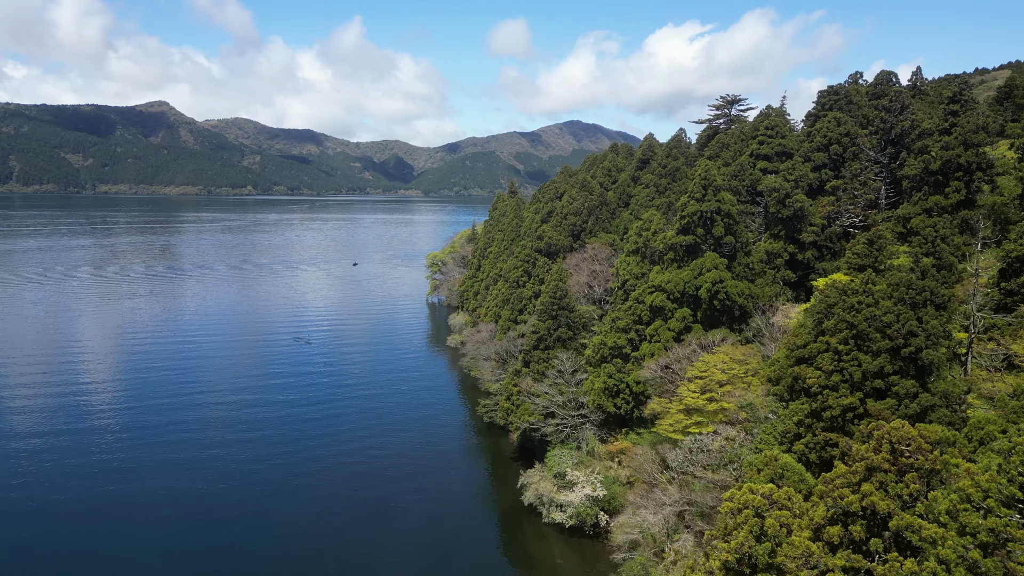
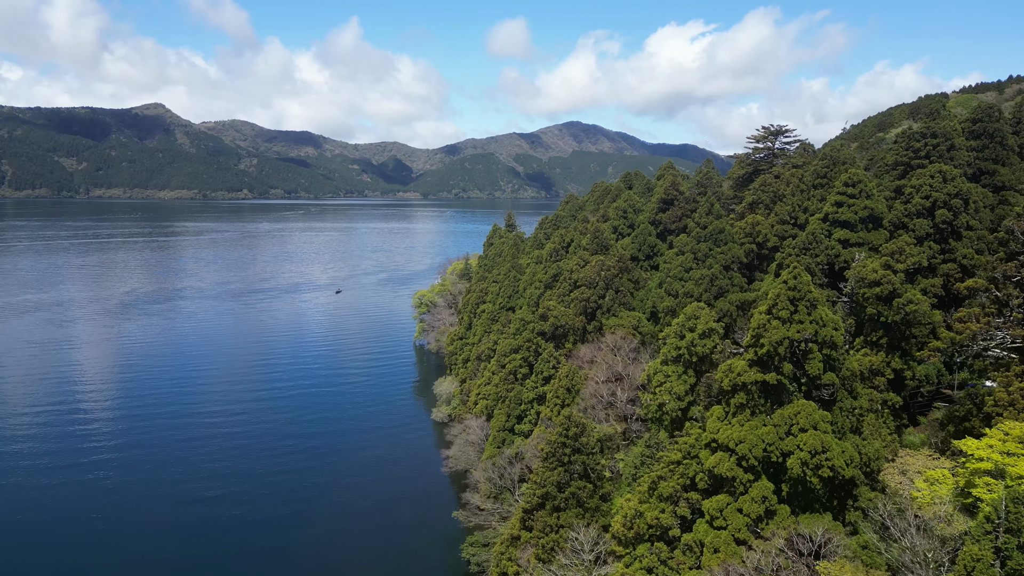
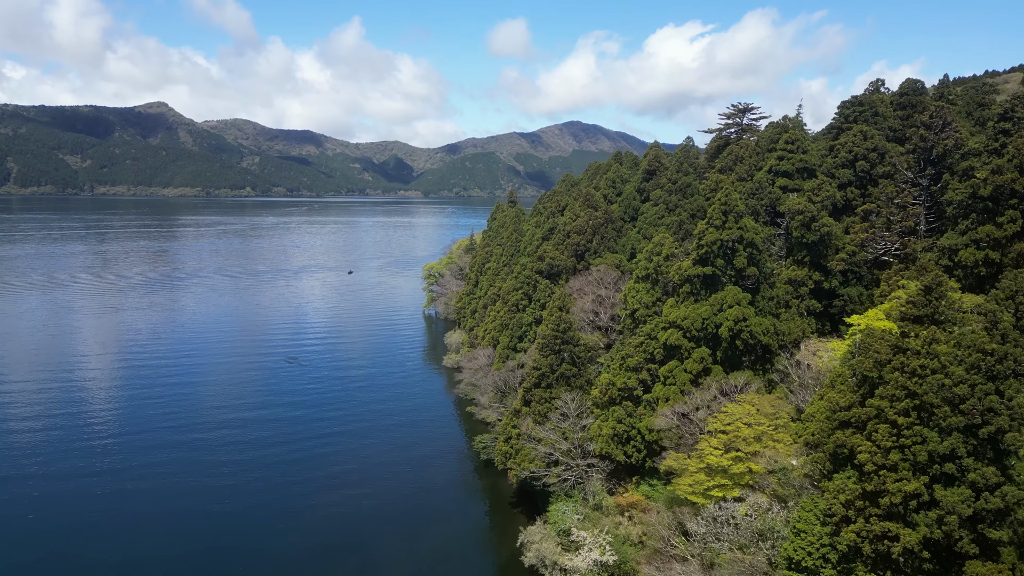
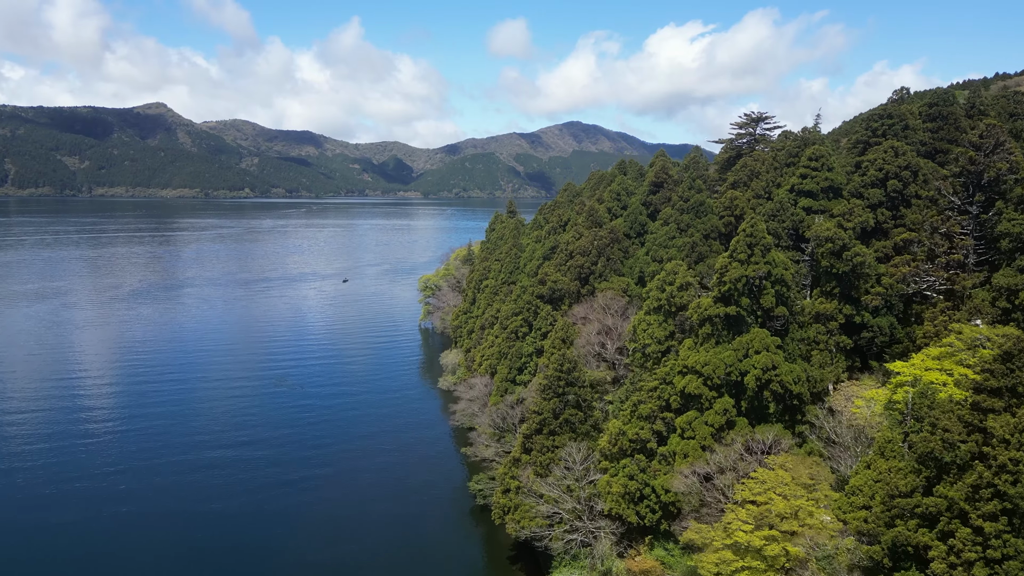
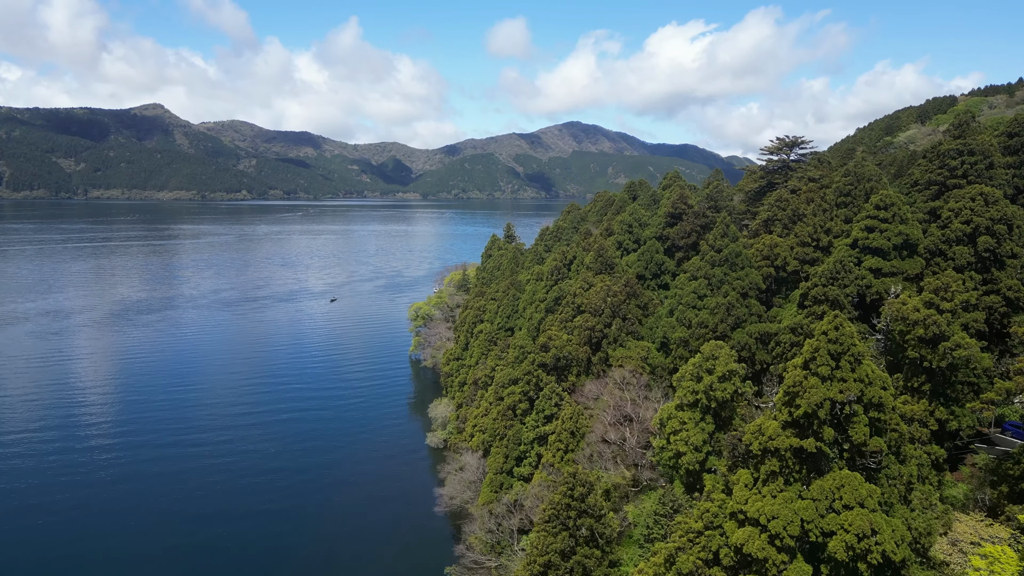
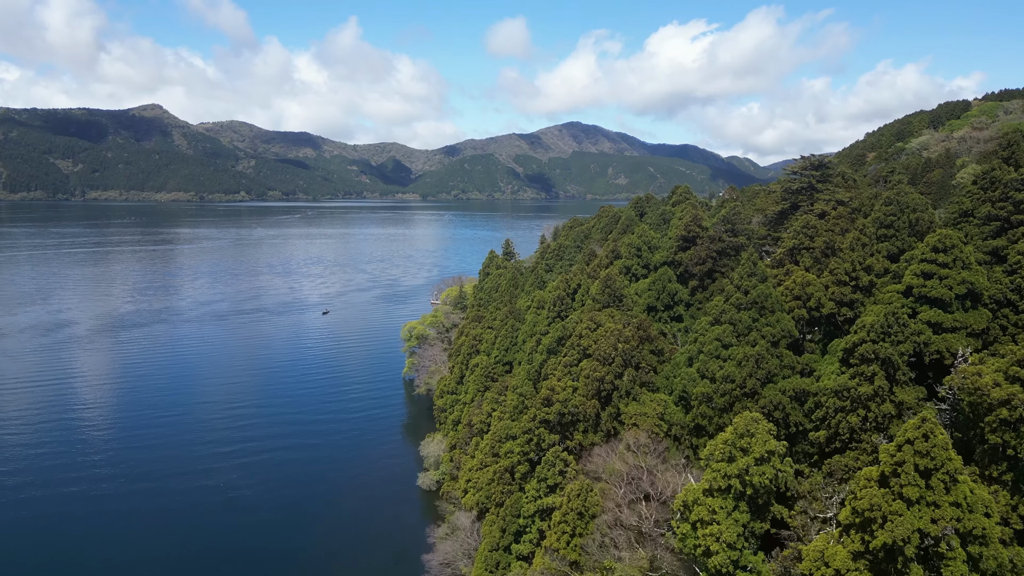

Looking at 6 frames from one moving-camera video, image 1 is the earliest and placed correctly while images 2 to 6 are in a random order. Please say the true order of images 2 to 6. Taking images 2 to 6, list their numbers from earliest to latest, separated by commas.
3, 4, 2, 5, 6
